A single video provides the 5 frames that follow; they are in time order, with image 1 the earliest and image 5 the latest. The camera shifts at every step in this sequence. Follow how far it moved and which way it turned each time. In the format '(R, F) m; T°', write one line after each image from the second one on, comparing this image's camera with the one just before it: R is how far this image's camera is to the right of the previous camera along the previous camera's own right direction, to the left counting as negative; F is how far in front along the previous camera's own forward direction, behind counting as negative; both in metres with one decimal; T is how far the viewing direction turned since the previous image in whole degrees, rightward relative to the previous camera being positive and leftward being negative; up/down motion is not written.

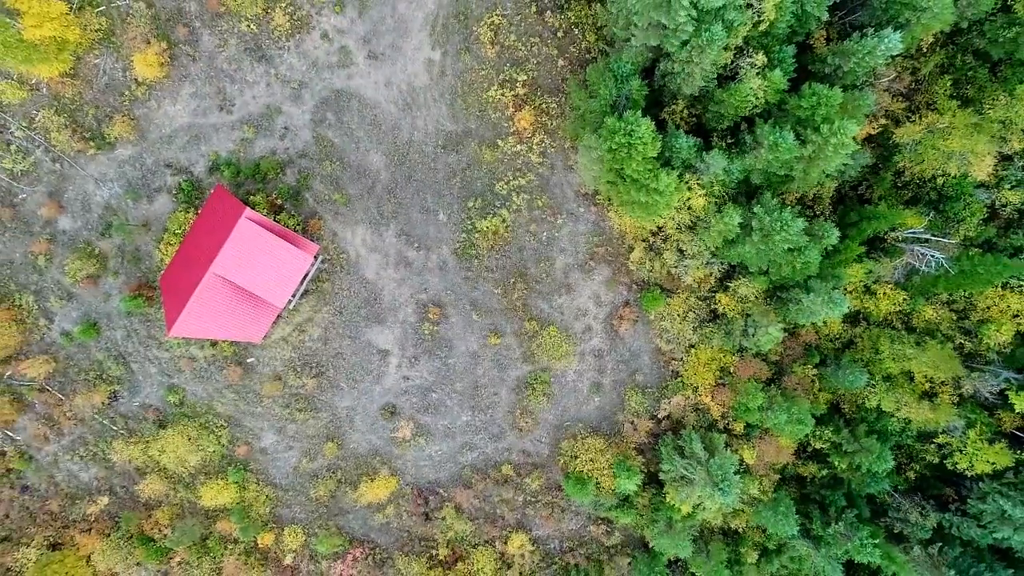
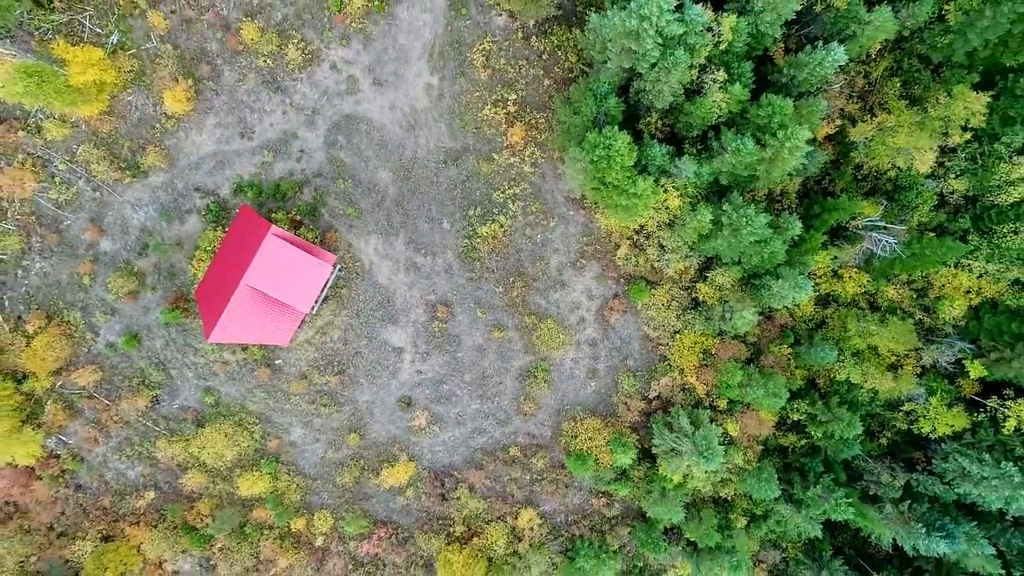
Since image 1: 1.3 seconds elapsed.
(0.0, -2.9) m; 0°
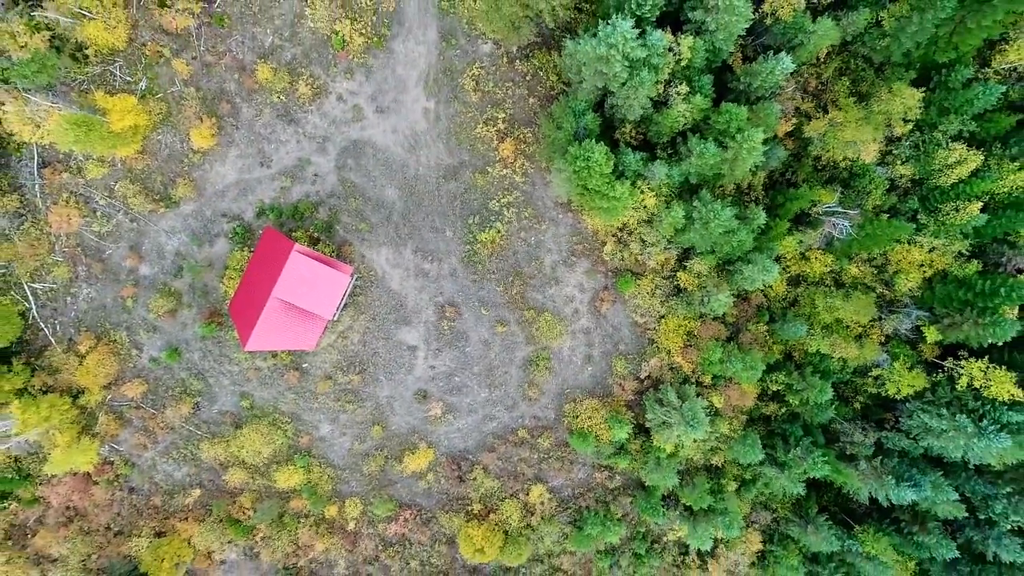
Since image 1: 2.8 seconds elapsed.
(0.0, -3.4) m; 0°
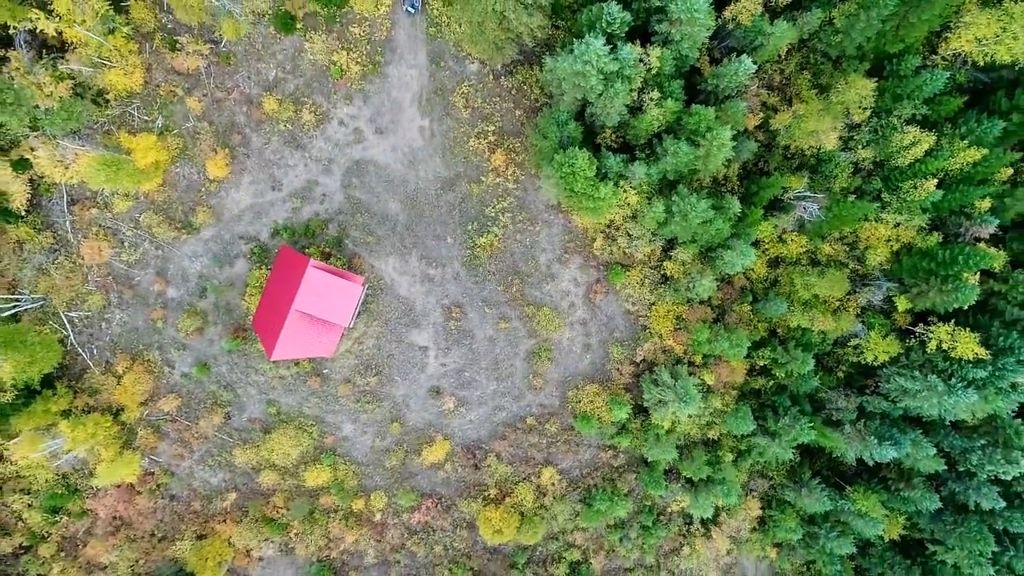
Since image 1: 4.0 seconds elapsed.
(0.0, -2.7) m; 0°
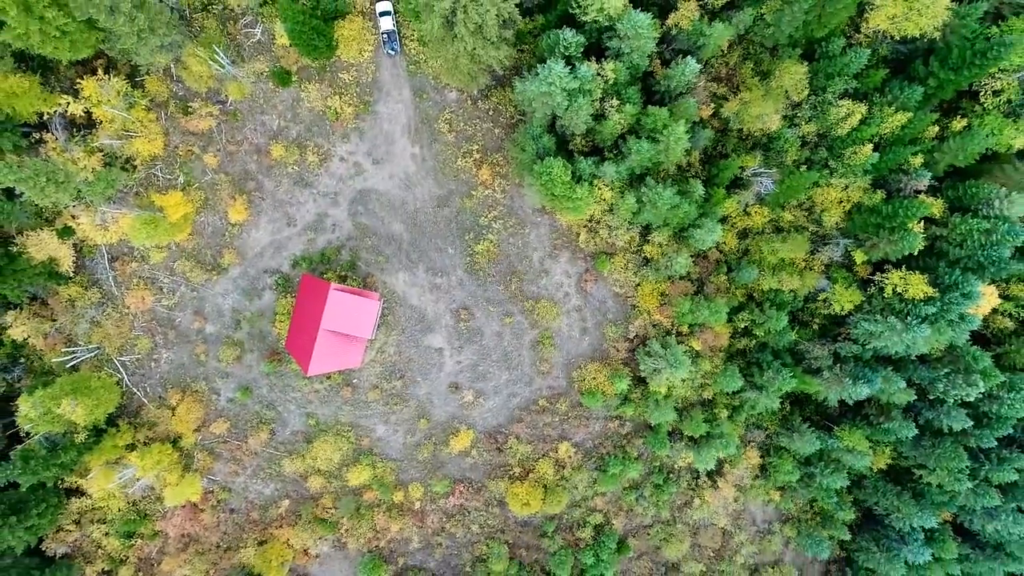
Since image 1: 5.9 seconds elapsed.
(+0.1, -4.3) m; 0°
